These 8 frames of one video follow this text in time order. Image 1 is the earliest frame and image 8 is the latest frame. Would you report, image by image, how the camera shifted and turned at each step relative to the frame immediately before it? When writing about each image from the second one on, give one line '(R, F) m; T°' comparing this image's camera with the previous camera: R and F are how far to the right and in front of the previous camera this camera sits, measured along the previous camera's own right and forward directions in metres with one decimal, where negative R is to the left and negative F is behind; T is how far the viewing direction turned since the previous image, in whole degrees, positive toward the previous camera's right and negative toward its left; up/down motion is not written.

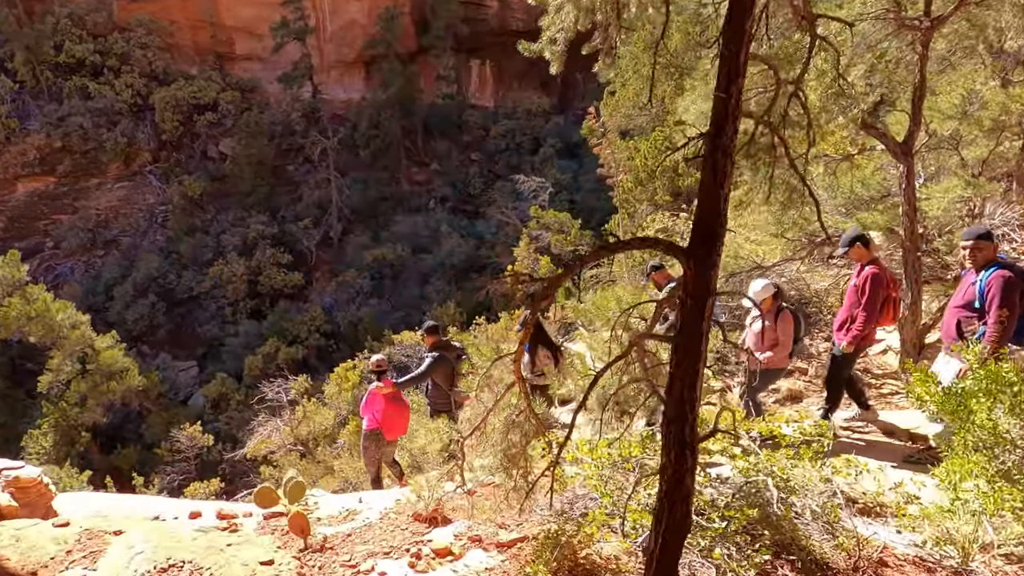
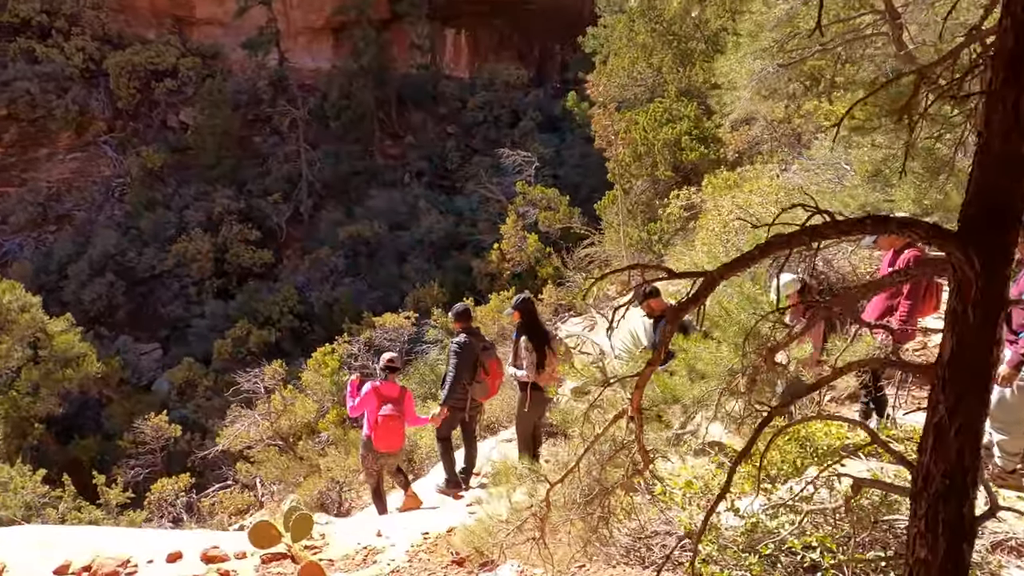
(-0.4, +0.7) m; +3°
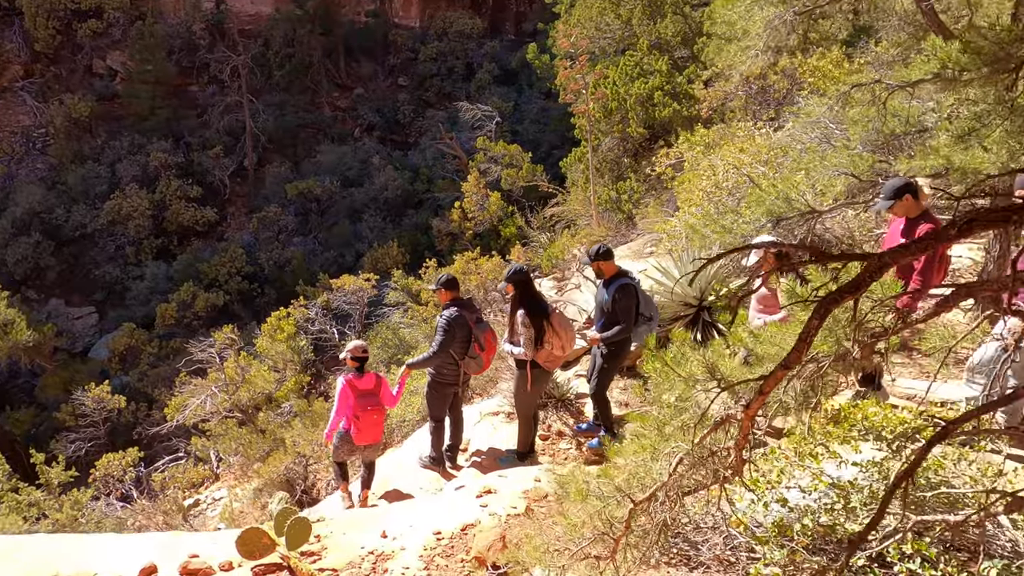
(-0.3, +0.4) m; +5°
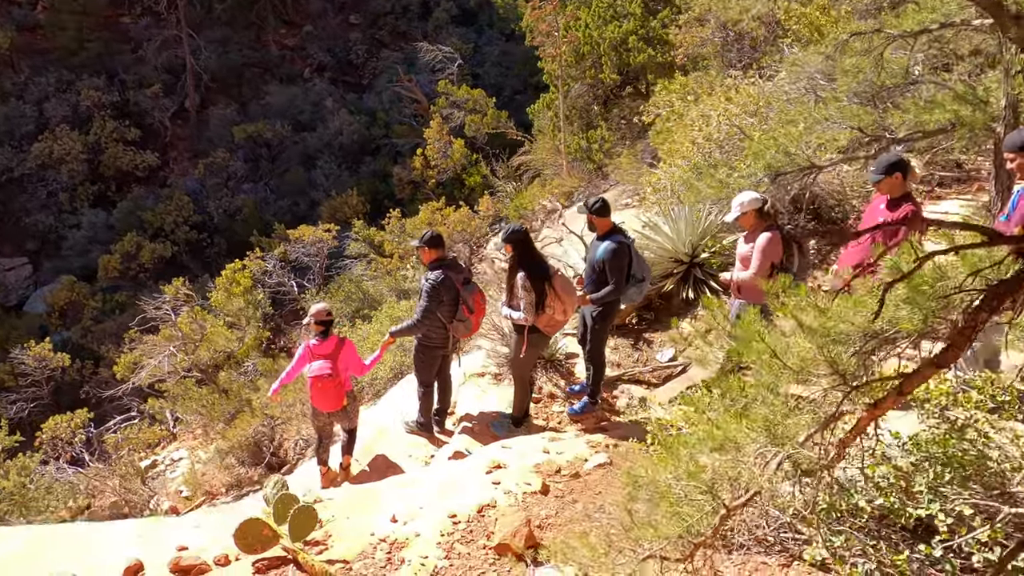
(-0.3, +0.3) m; +4°
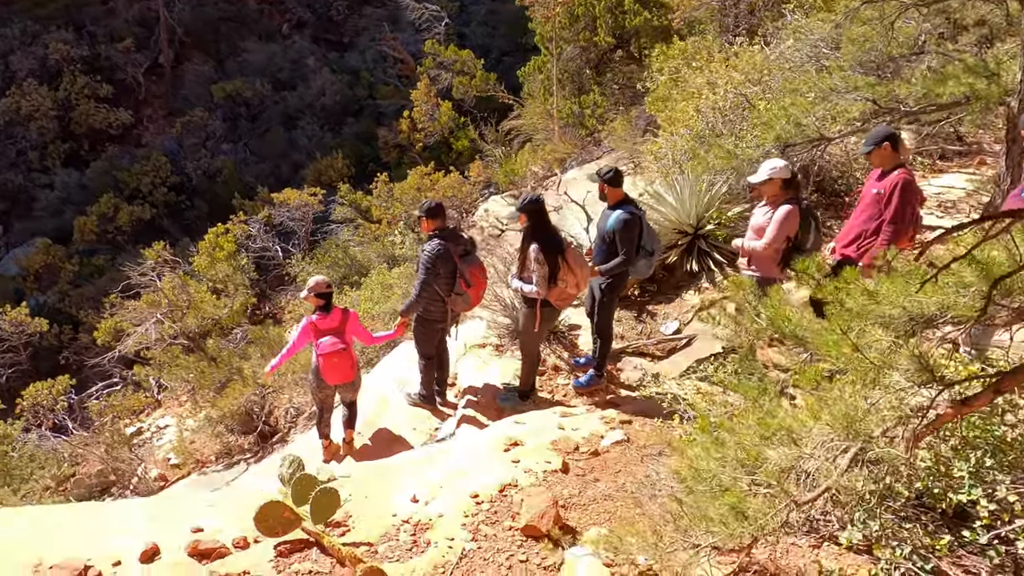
(-0.2, +0.1) m; +2°
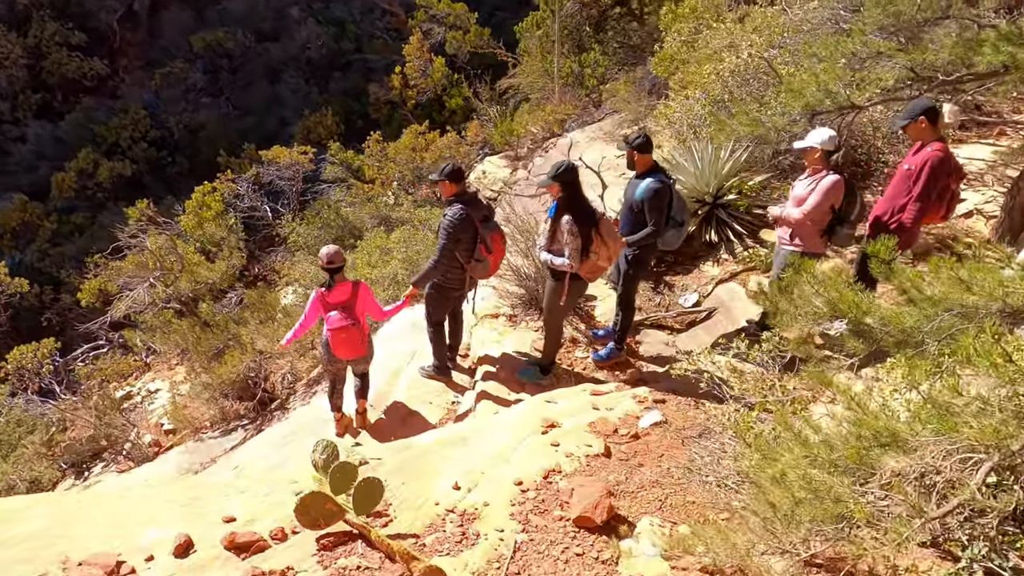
(-0.3, +0.2) m; +2°
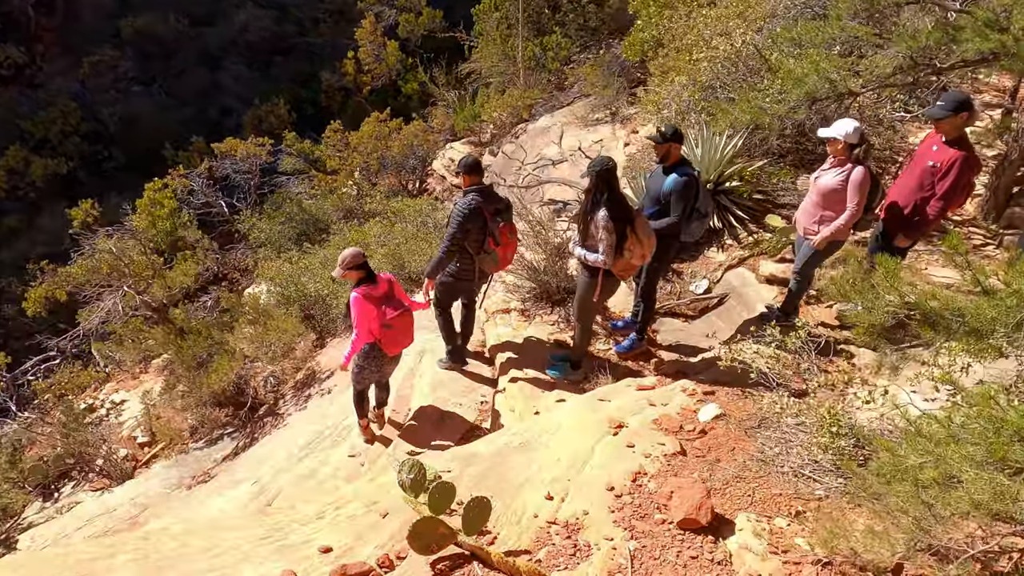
(-0.5, +0.1) m; +5°
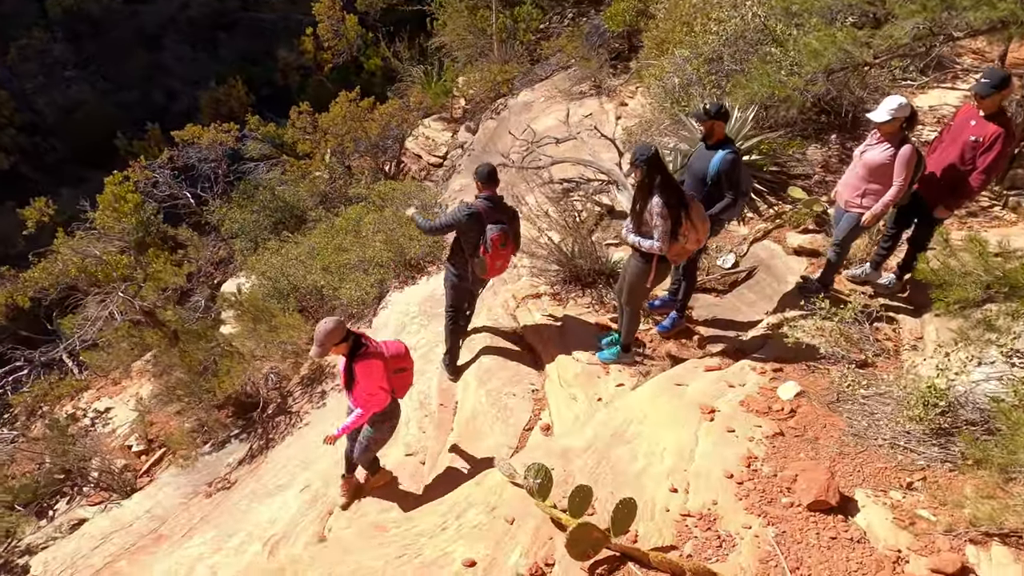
(-0.6, +0.1) m; +5°
